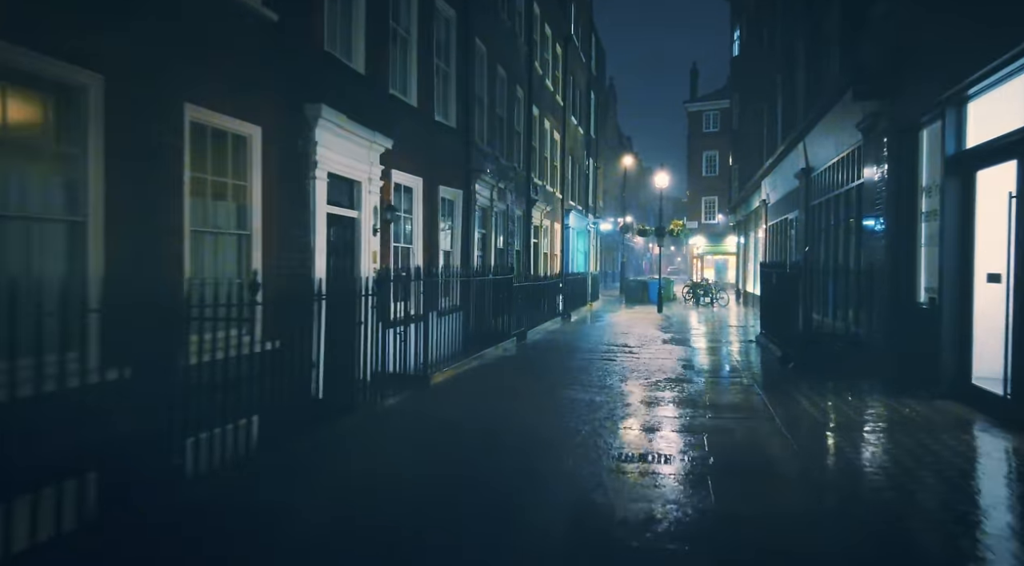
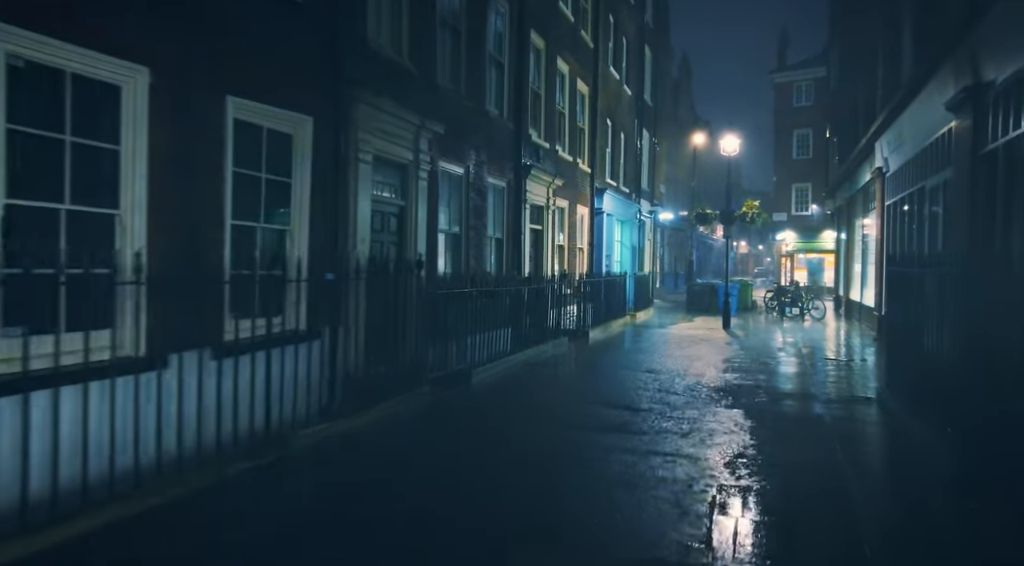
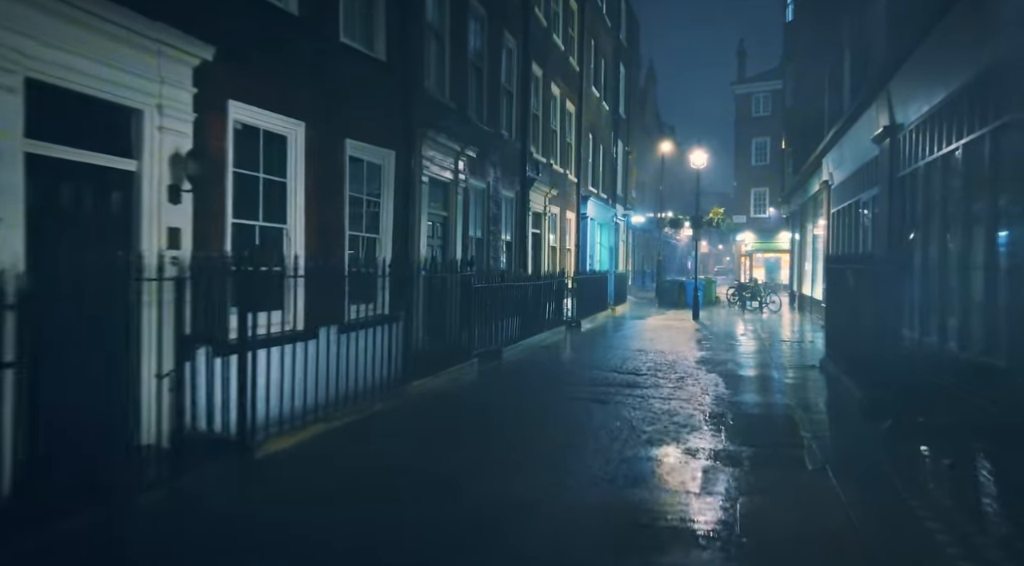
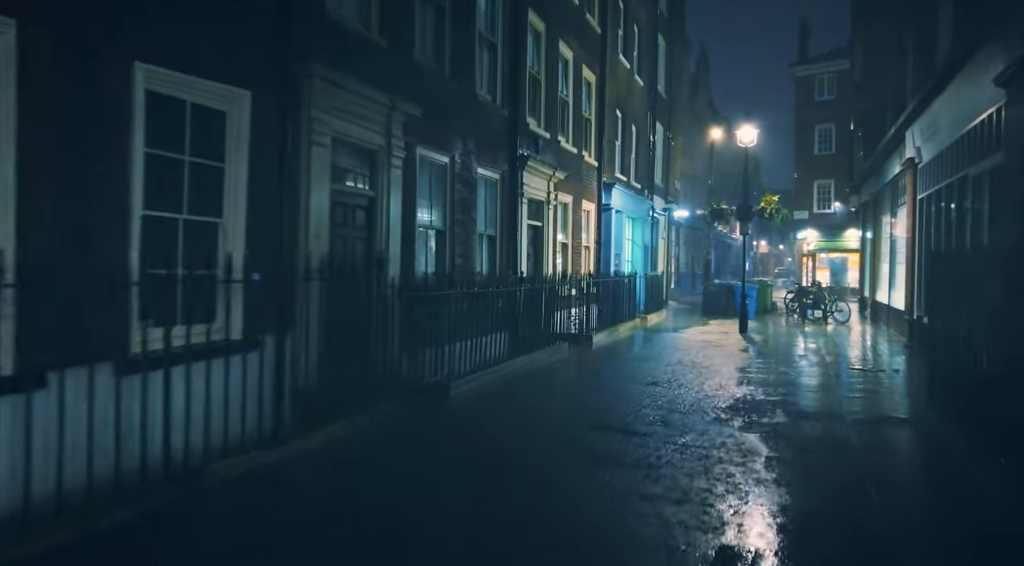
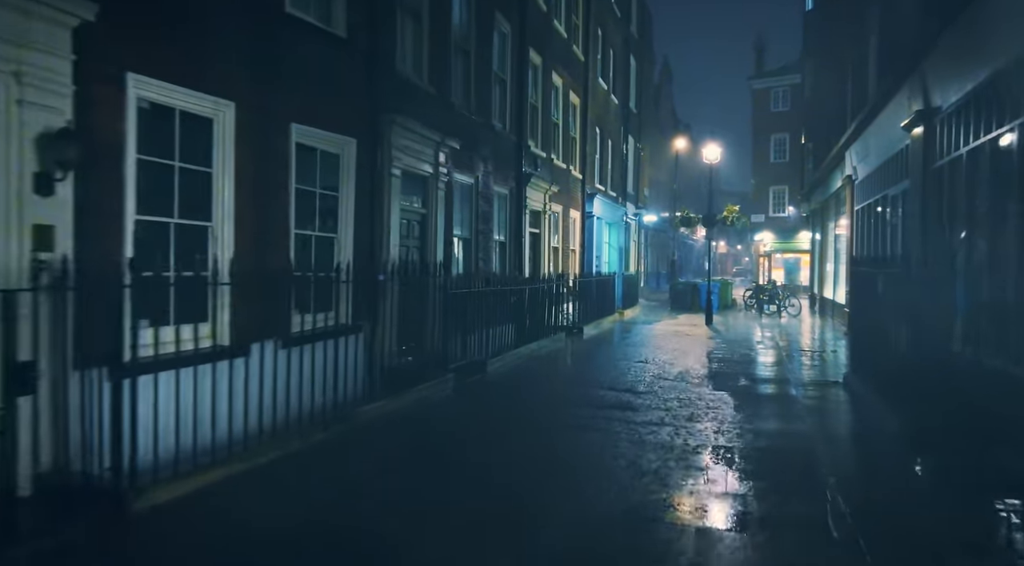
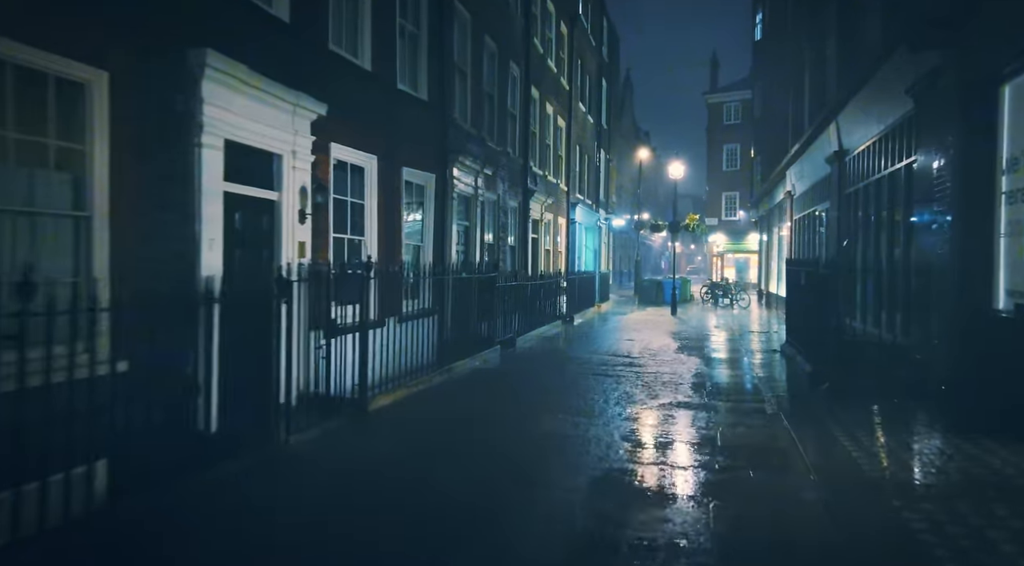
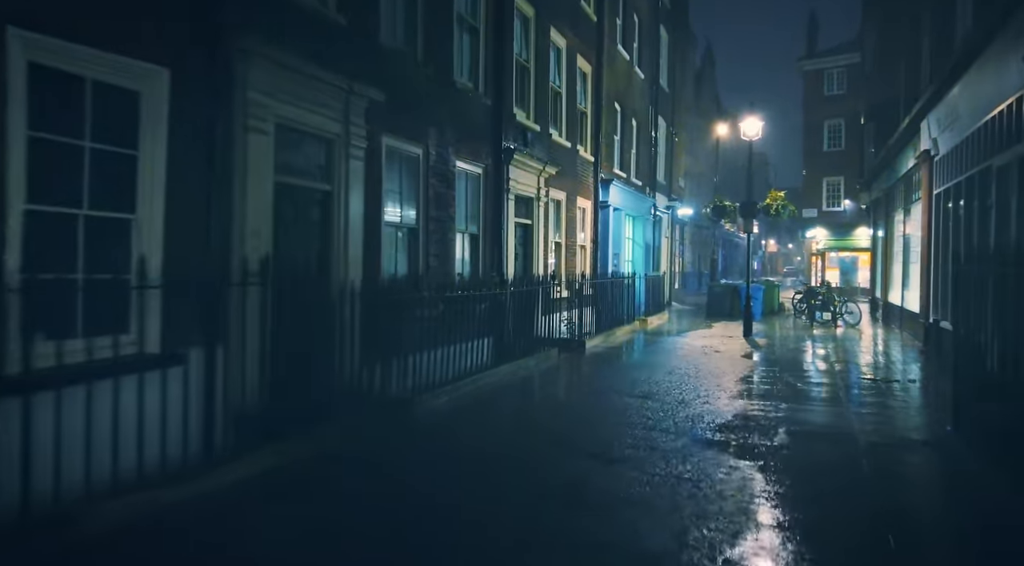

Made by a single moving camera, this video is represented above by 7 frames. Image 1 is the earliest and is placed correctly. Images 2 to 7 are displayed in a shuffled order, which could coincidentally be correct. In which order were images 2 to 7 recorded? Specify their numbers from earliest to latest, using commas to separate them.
6, 3, 5, 2, 4, 7
